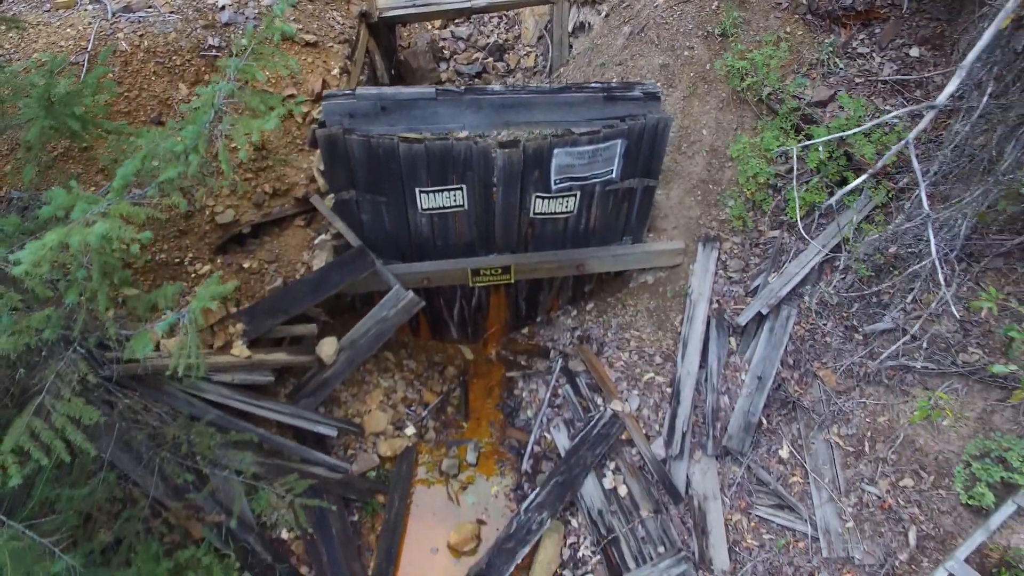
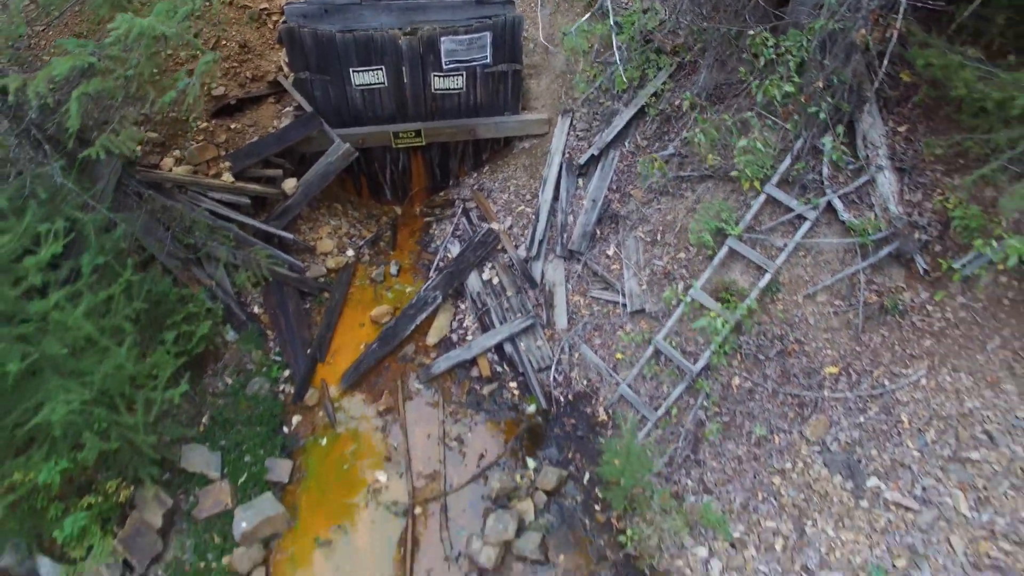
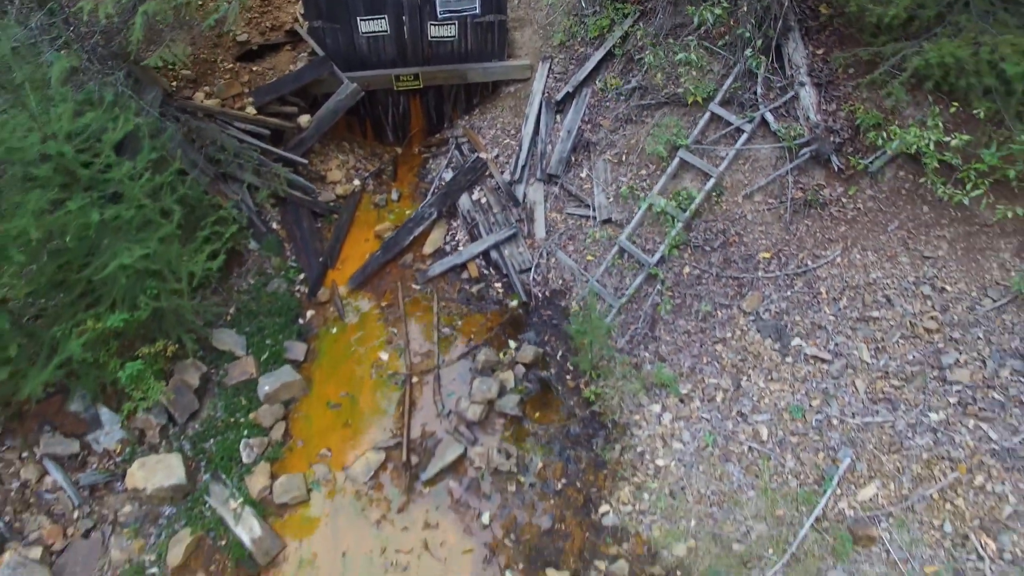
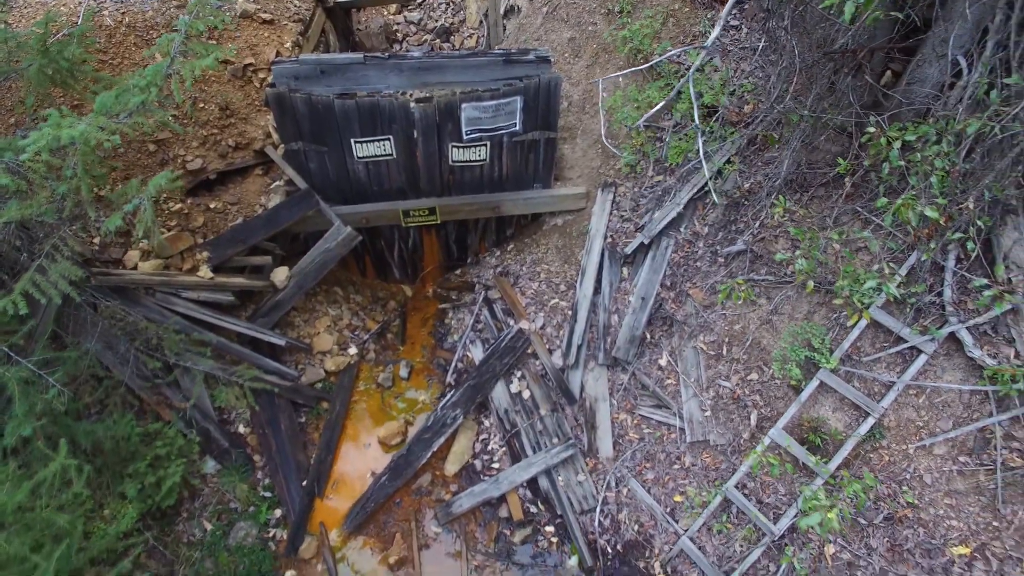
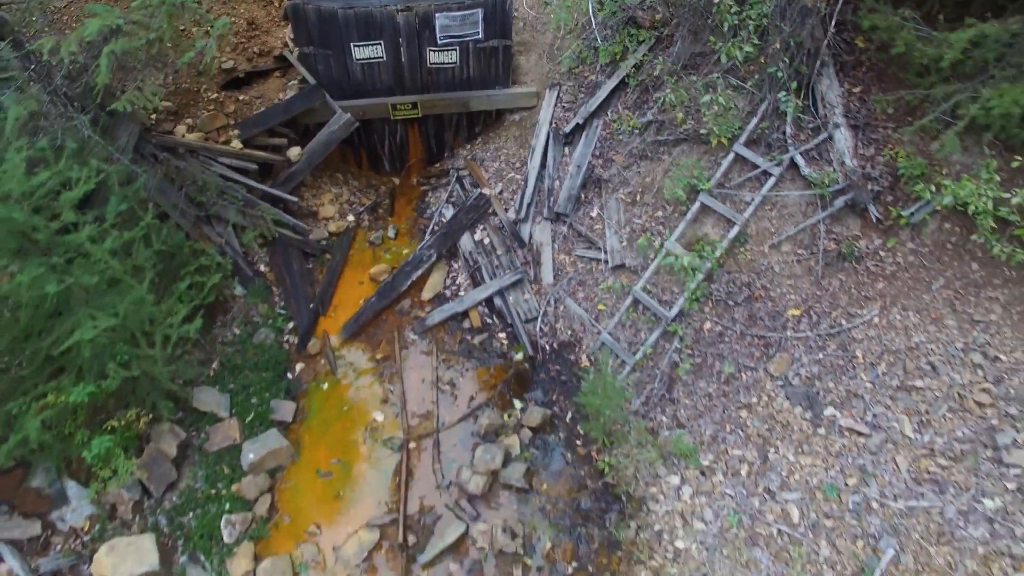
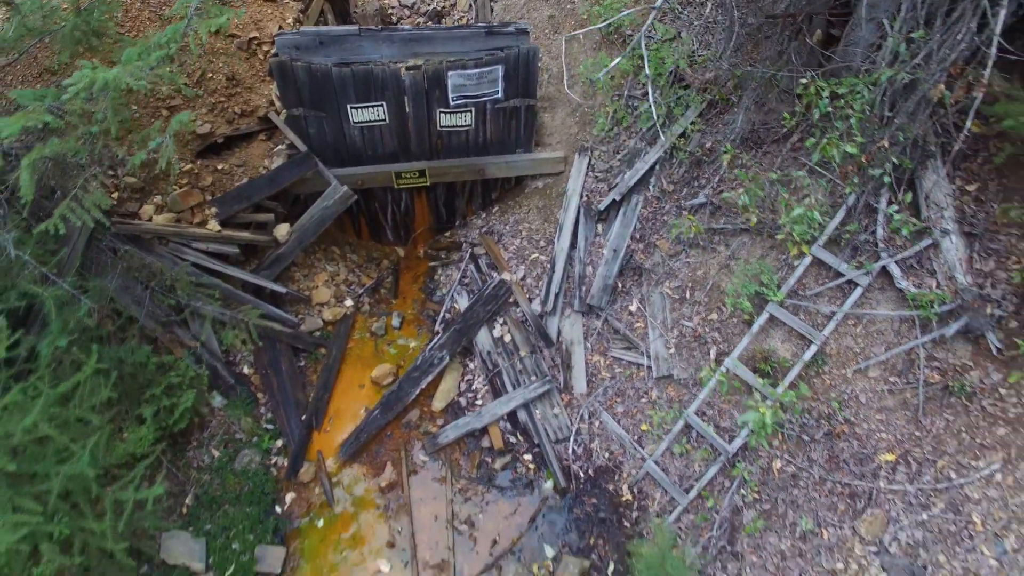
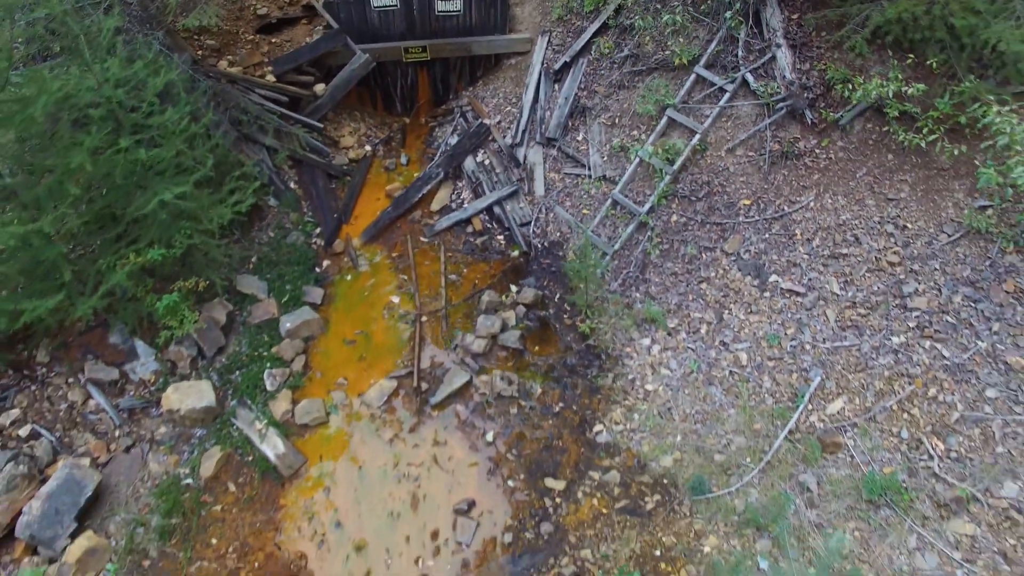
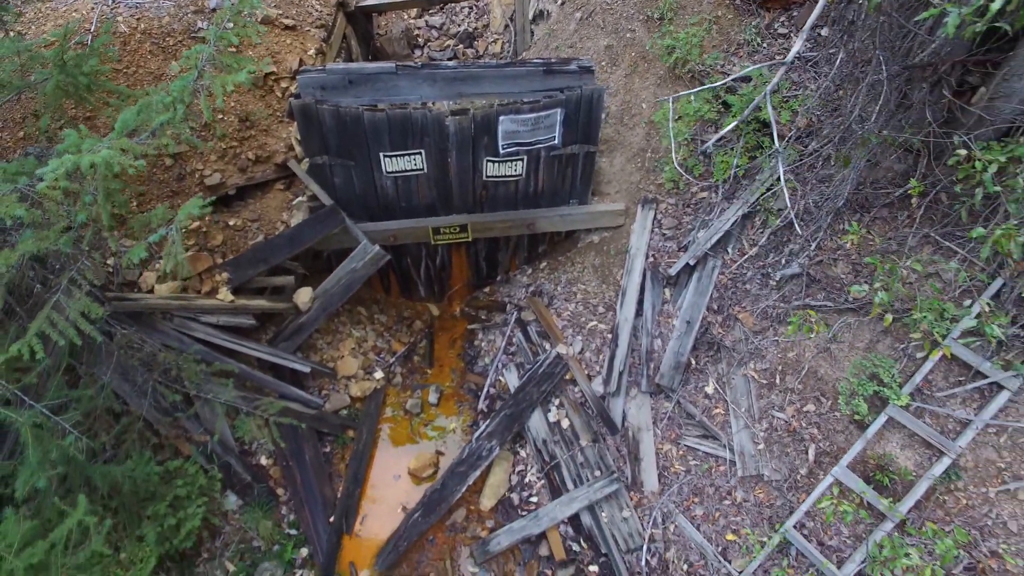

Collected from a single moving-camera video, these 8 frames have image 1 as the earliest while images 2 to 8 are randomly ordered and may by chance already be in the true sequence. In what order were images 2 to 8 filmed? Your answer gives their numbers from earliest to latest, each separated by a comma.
8, 4, 6, 2, 5, 3, 7
